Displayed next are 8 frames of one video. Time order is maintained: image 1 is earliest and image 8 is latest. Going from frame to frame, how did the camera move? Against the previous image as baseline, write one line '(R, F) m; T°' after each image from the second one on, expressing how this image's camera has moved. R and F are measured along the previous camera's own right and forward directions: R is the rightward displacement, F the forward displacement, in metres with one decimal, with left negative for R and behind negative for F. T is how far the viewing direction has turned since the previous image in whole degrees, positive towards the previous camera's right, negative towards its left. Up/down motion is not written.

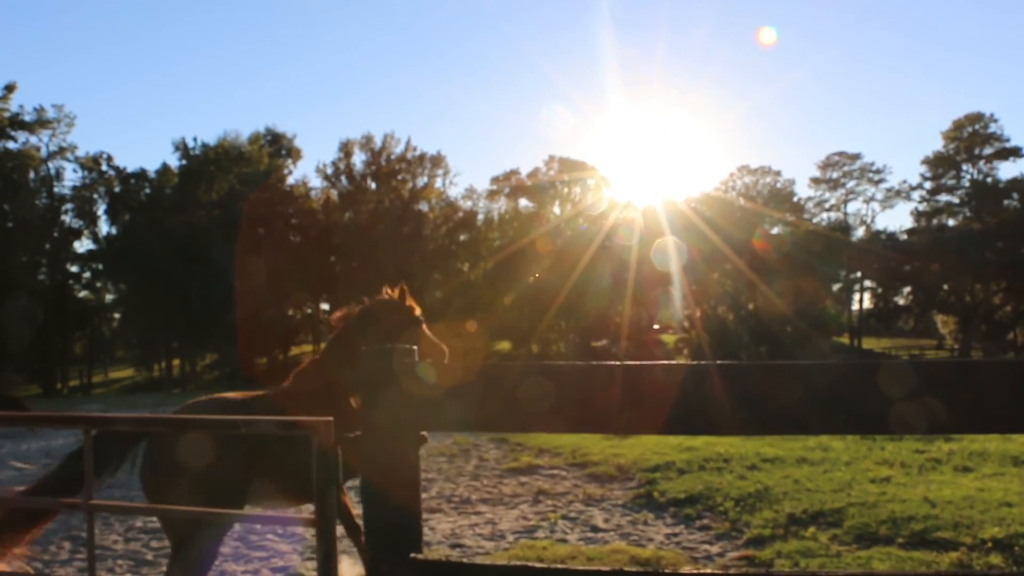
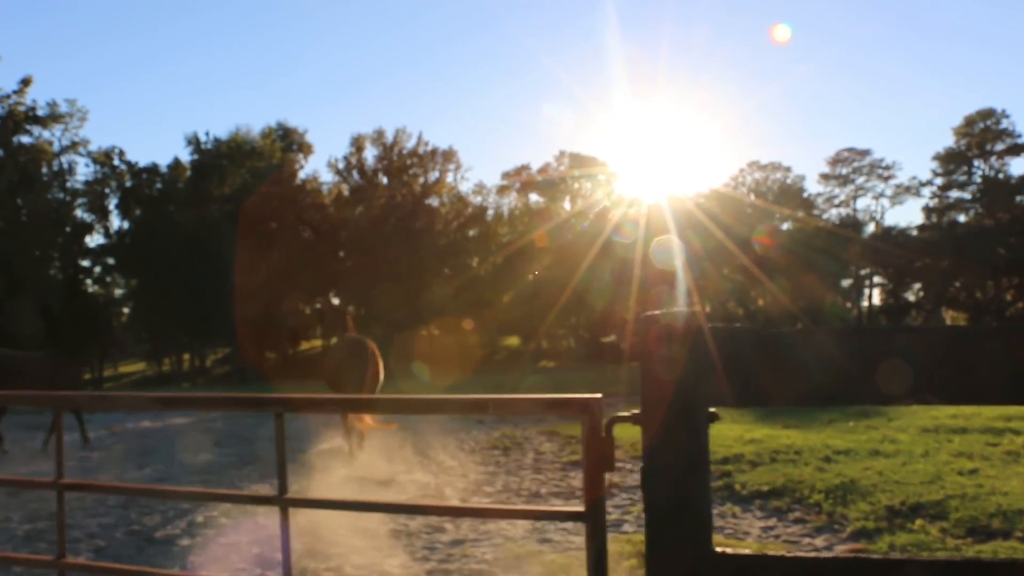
(-0.5, 0.0) m; 0°
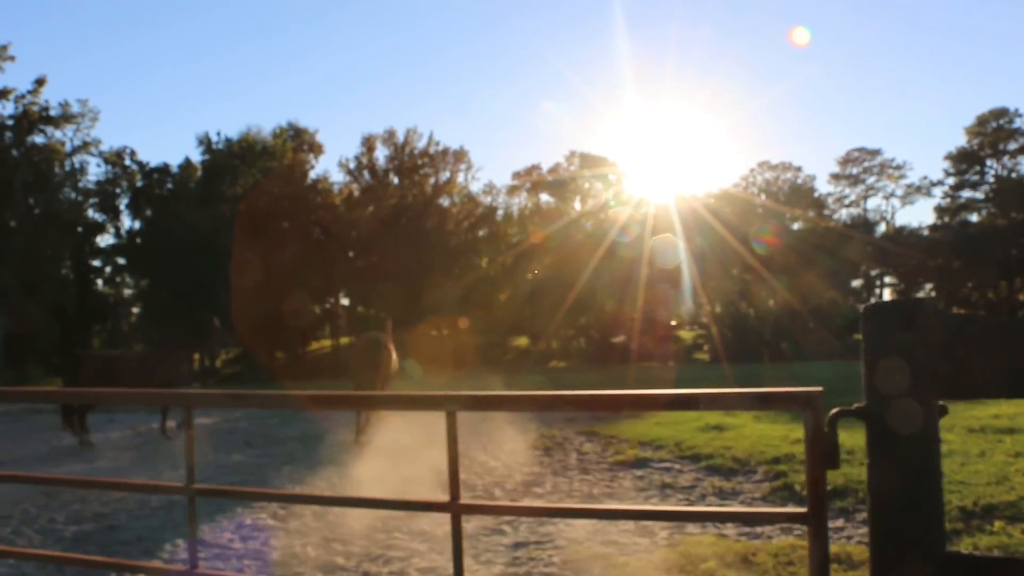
(-0.2, 0.0) m; 0°
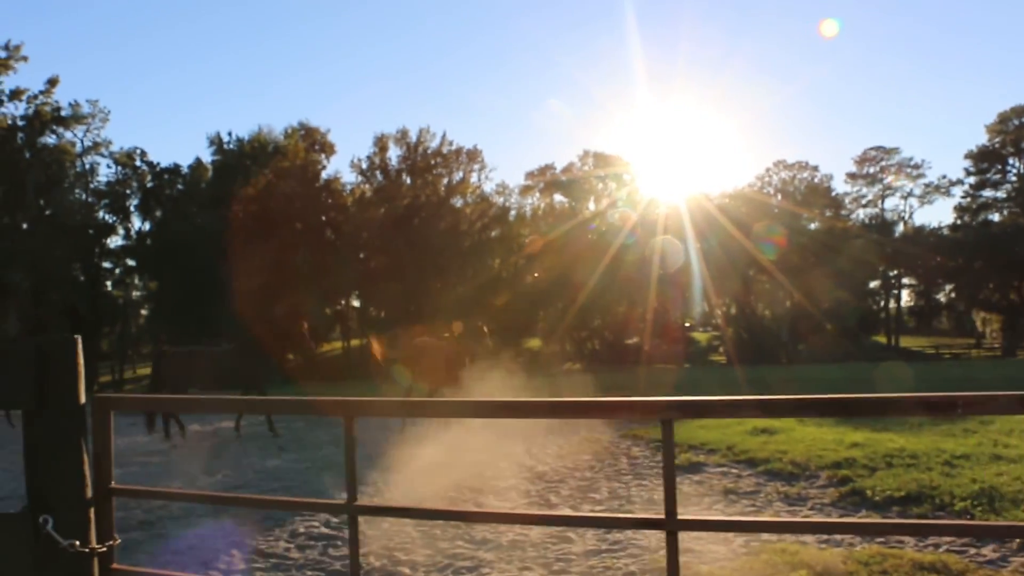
(-0.4, +0.4) m; 0°
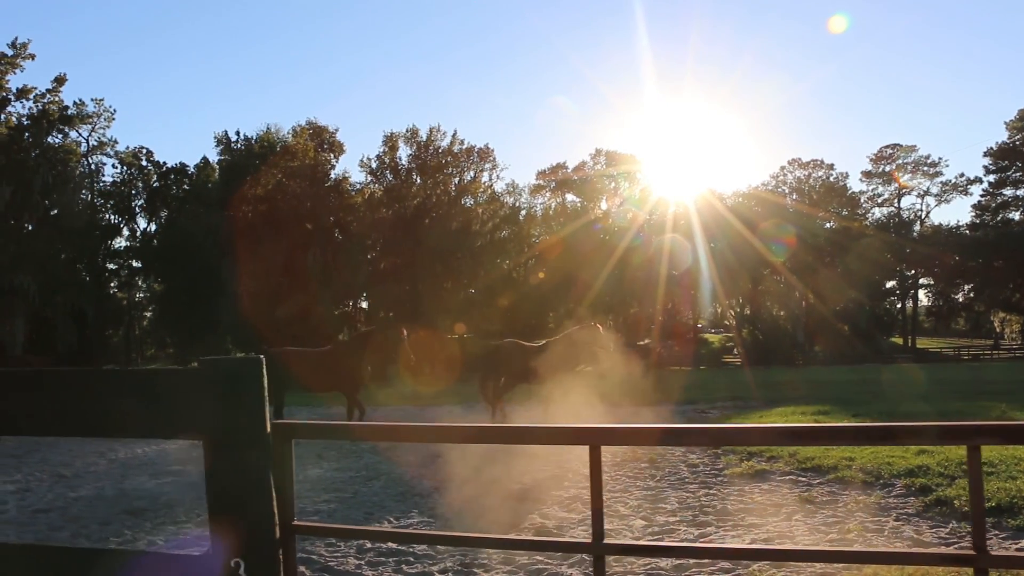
(-0.3, +0.5) m; 0°
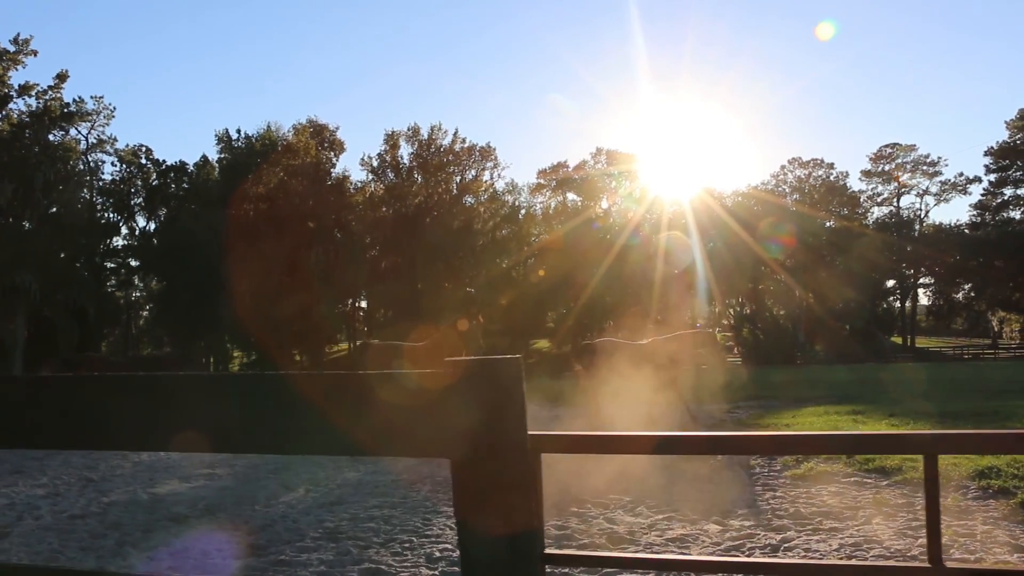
(-0.6, +0.2) m; +1°
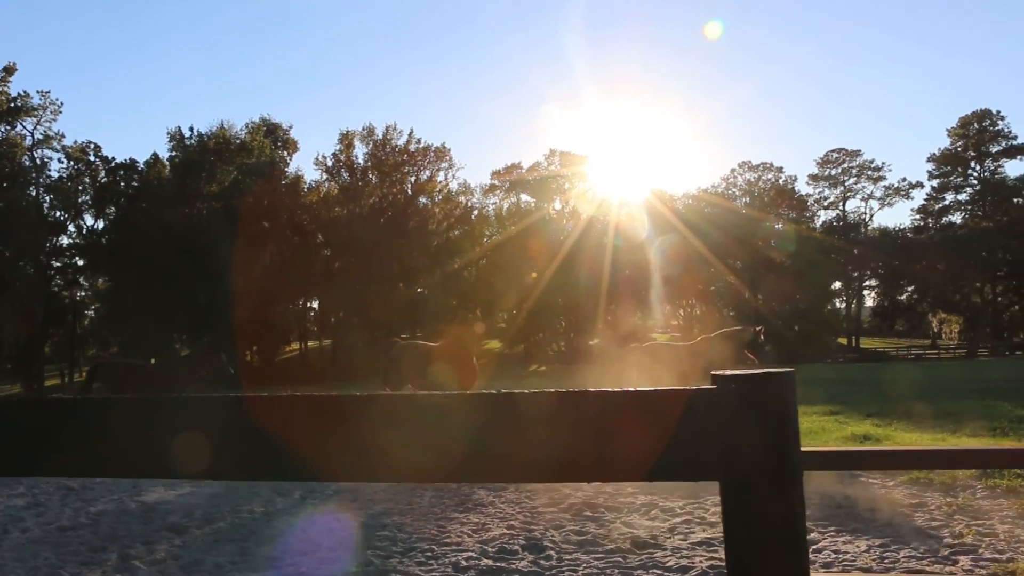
(-0.6, 0.0) m; +4°
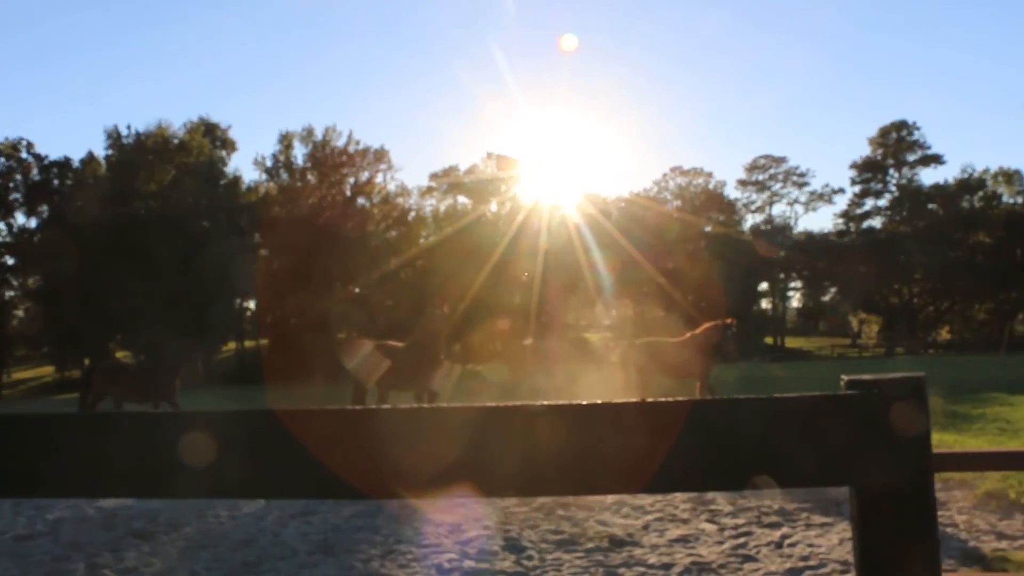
(-0.5, -0.4) m; +5°
